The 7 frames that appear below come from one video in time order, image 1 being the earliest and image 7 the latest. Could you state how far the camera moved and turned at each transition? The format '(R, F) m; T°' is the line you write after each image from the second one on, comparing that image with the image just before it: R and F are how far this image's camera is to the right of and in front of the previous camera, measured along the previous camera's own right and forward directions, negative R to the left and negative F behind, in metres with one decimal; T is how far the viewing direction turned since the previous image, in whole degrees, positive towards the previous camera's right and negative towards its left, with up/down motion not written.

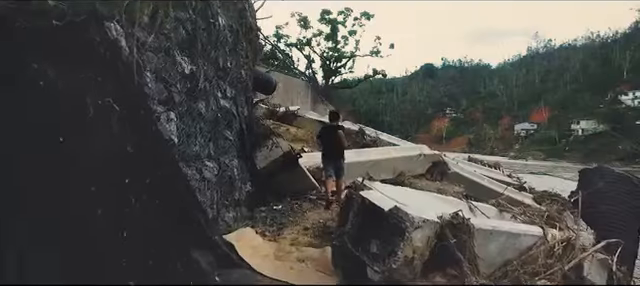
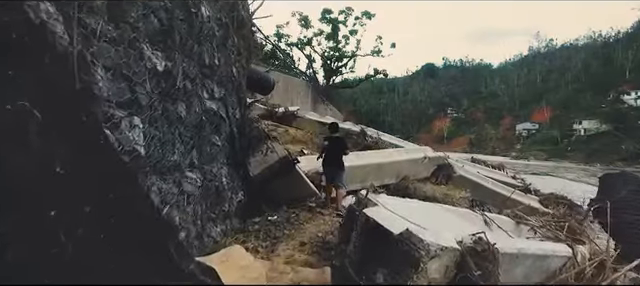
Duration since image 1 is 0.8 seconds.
(0.0, +0.5) m; 0°
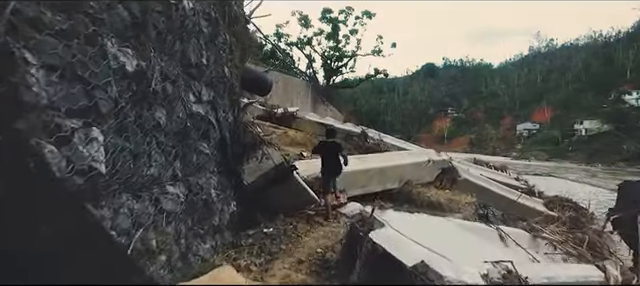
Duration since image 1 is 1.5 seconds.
(0.0, +0.4) m; 0°
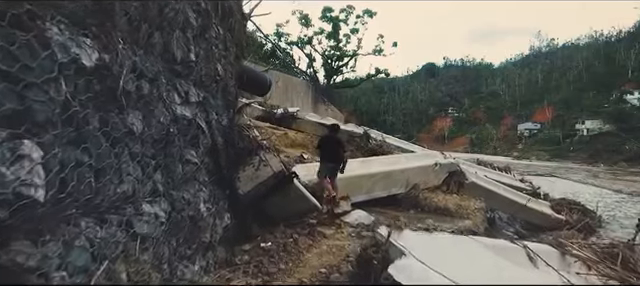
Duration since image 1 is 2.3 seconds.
(0.0, +0.5) m; 0°
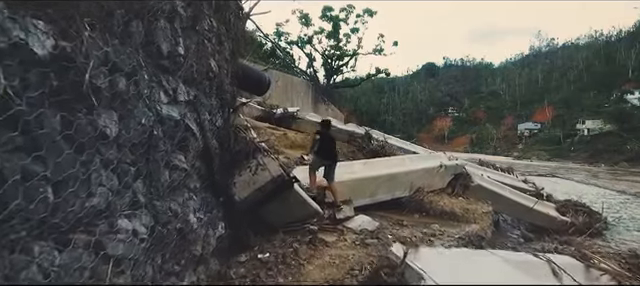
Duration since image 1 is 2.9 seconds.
(0.0, +0.4) m; 0°
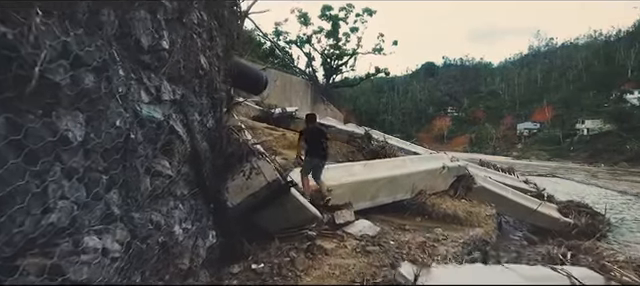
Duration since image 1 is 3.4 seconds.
(0.0, +0.3) m; 0°
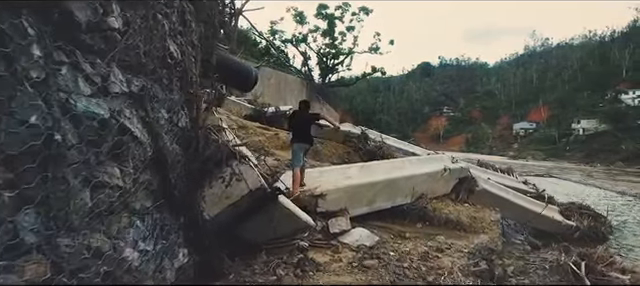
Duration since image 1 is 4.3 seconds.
(0.0, +0.6) m; +1°
